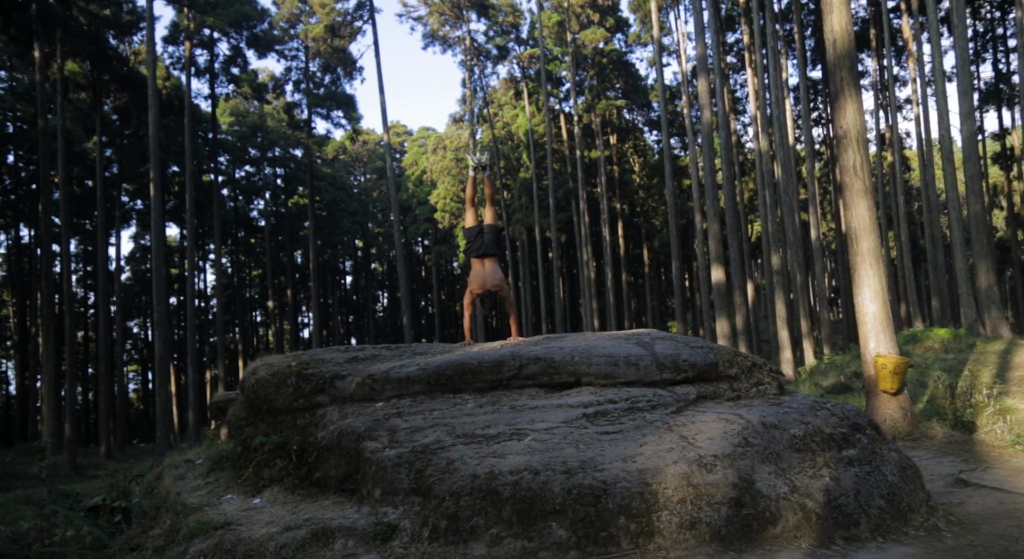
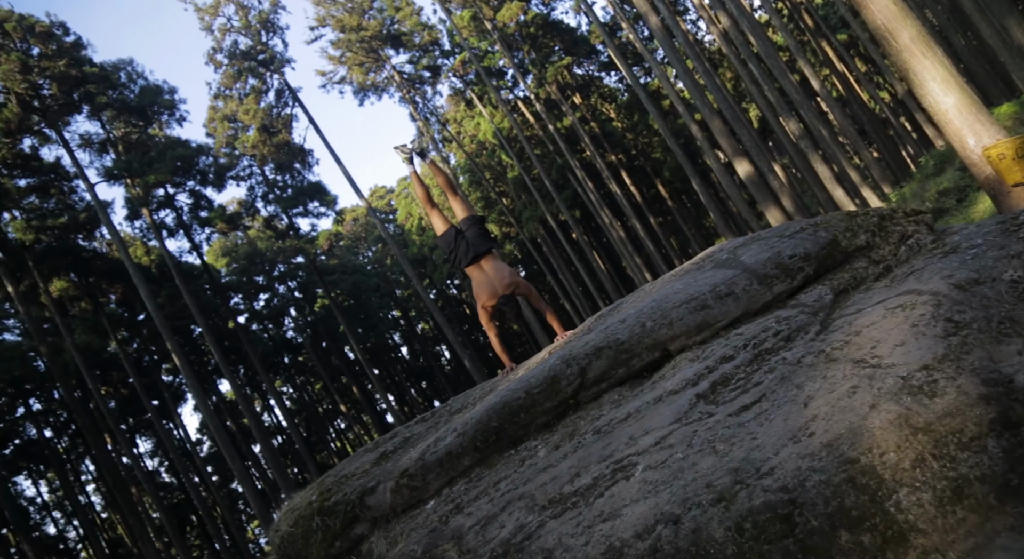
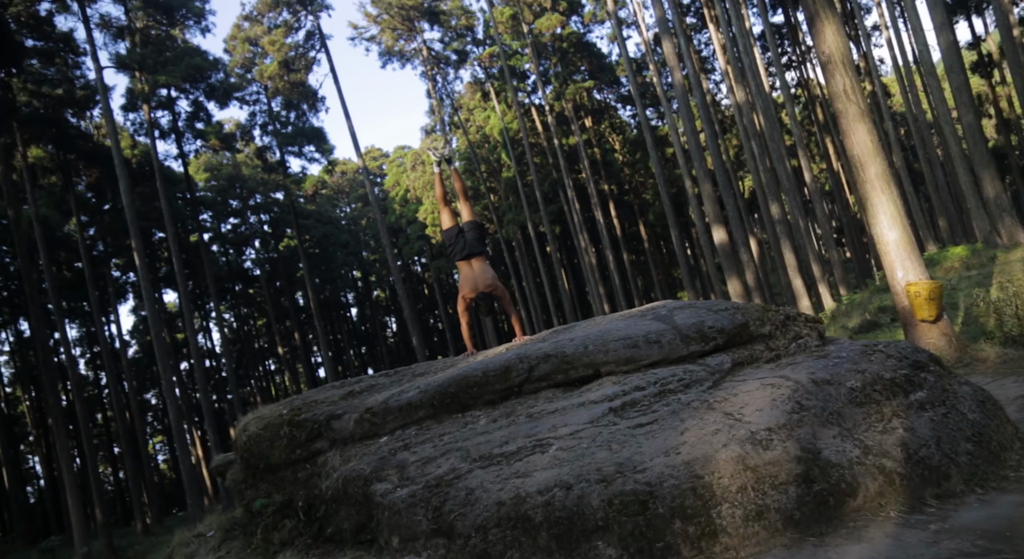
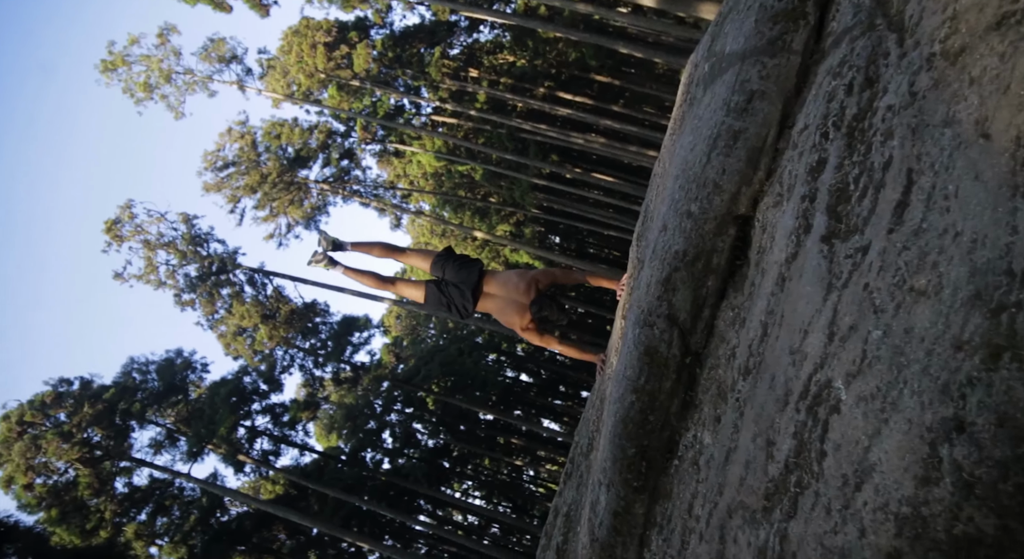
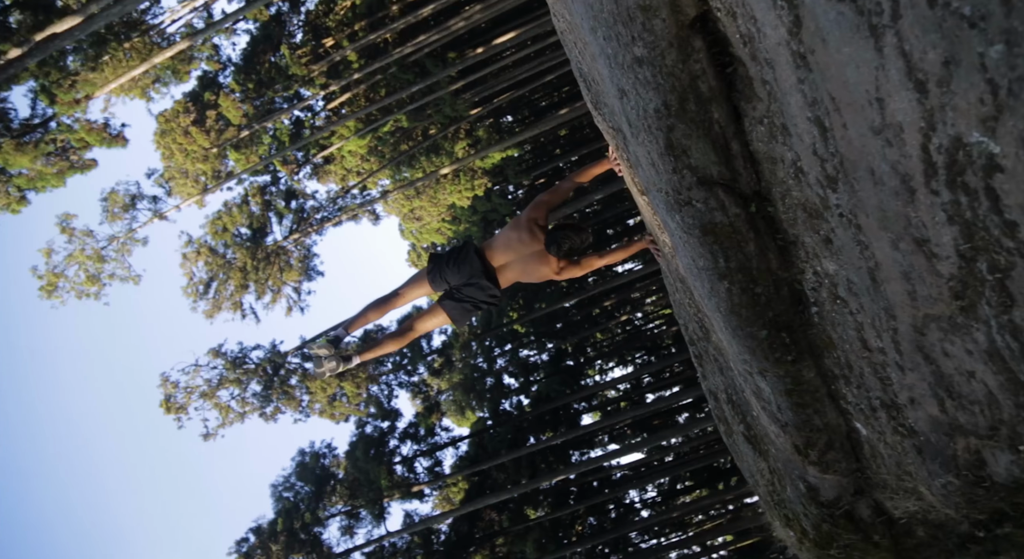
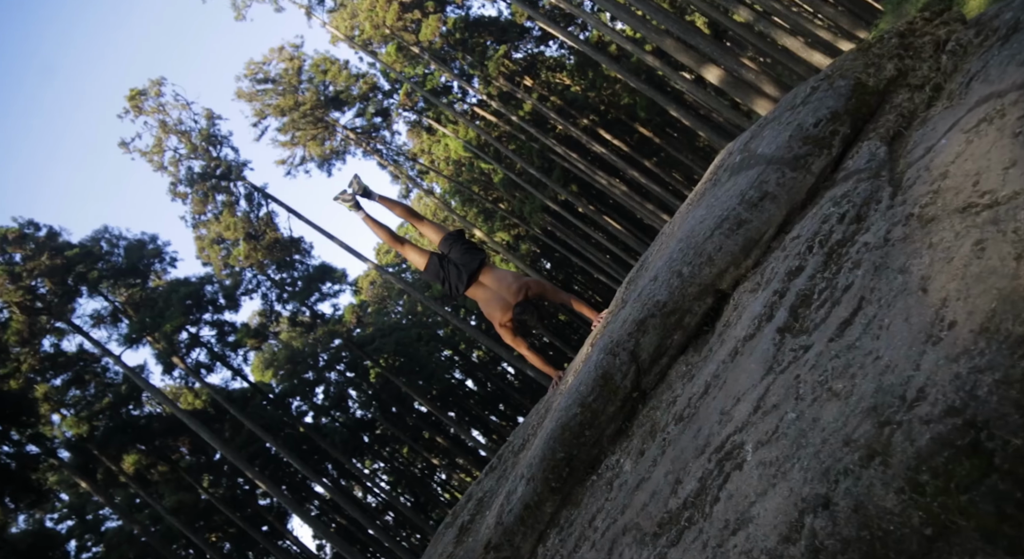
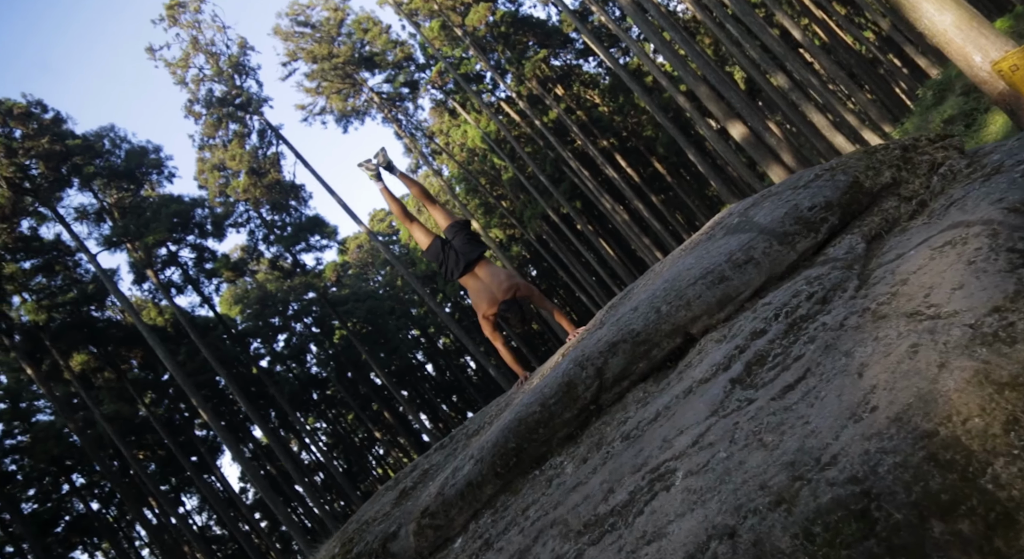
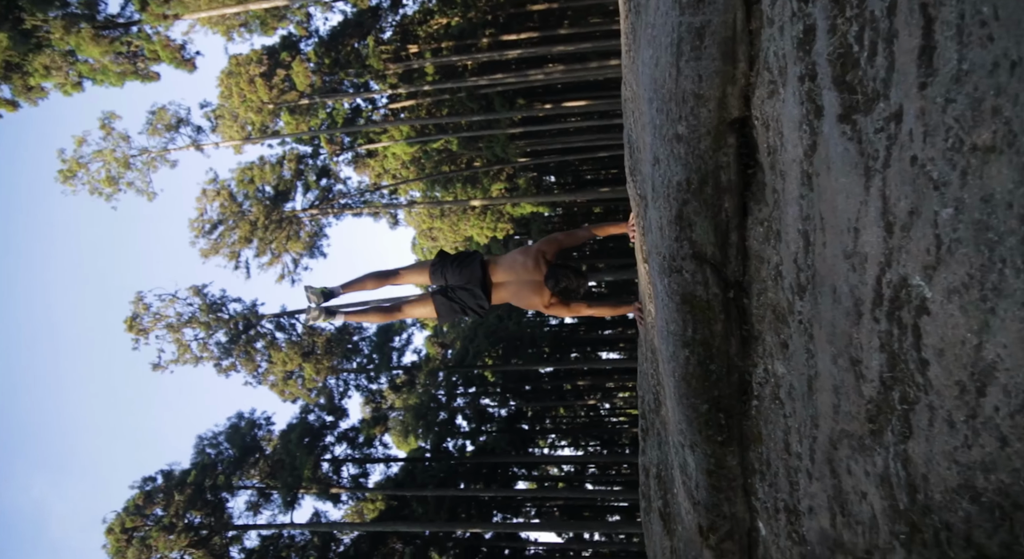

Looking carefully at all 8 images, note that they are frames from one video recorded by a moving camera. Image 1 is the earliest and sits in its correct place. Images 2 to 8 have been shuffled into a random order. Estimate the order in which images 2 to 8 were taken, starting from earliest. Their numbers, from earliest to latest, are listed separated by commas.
3, 2, 7, 6, 4, 8, 5
